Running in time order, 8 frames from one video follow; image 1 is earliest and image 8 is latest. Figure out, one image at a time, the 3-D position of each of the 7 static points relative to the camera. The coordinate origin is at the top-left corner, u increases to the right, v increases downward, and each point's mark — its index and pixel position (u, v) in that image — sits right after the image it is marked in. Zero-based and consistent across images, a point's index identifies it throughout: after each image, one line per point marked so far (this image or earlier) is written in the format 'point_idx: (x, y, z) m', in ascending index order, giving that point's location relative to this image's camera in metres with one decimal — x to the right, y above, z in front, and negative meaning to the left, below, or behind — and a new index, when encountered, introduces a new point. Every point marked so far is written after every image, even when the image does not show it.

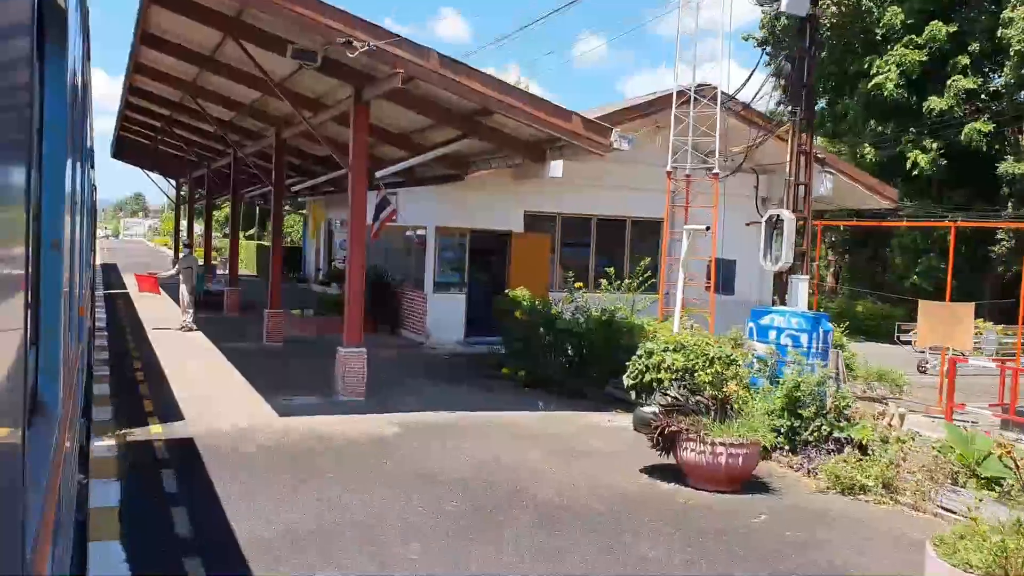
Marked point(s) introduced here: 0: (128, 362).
0: (-6.4, -1.0, +16.1) m
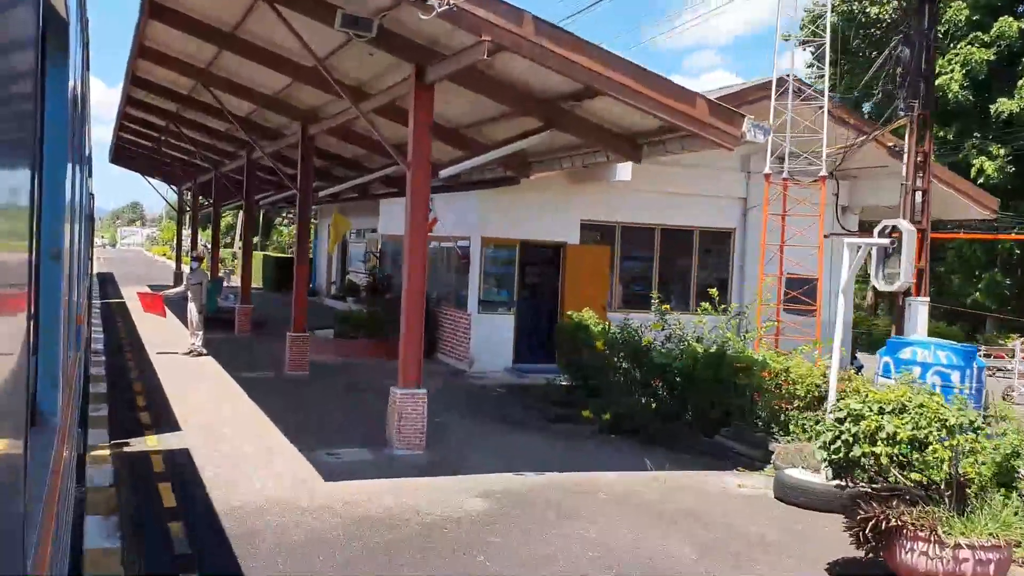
0: (-5.5, -1.3, +13.8) m
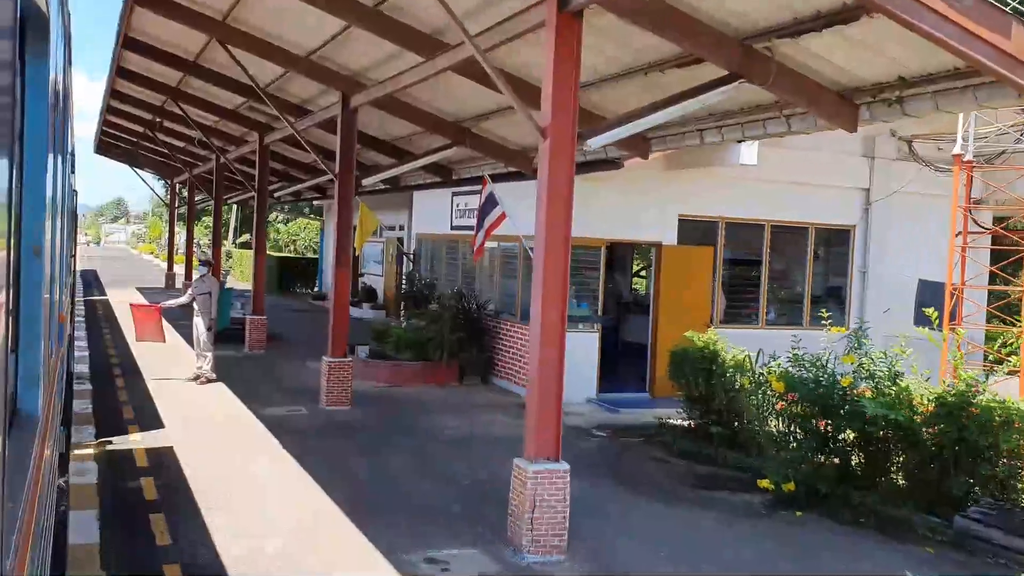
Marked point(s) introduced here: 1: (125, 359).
0: (-4.3, -1.4, +10.7) m
1: (-6.1, -1.1, +15.3) m
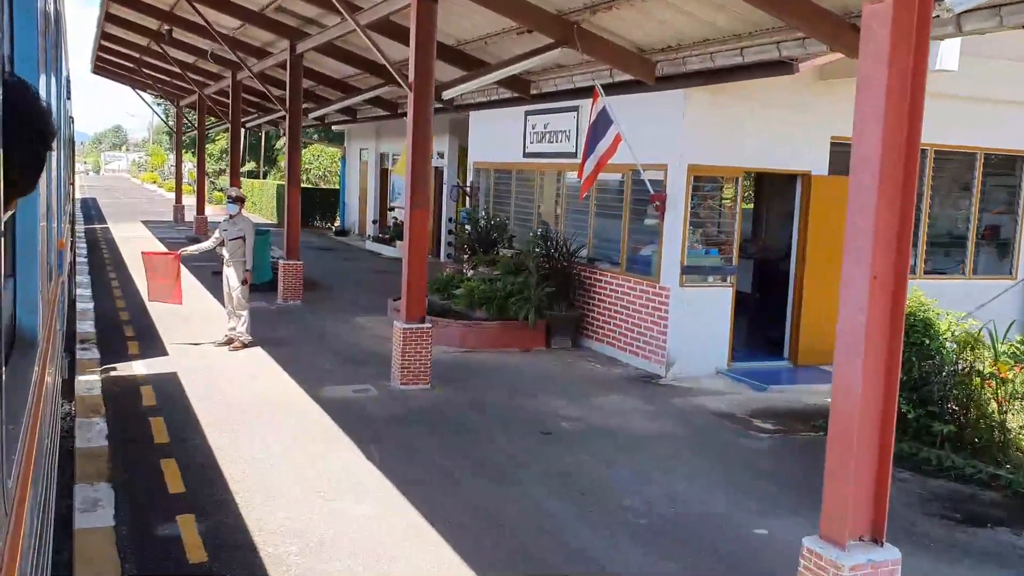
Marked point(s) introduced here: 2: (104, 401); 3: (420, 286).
0: (-3.1, -1.0, +8.1) m
1: (-5.0, -0.3, +12.8) m
2: (-3.5, -1.0, +8.3) m
3: (-0.9, 0.0, +9.0) m
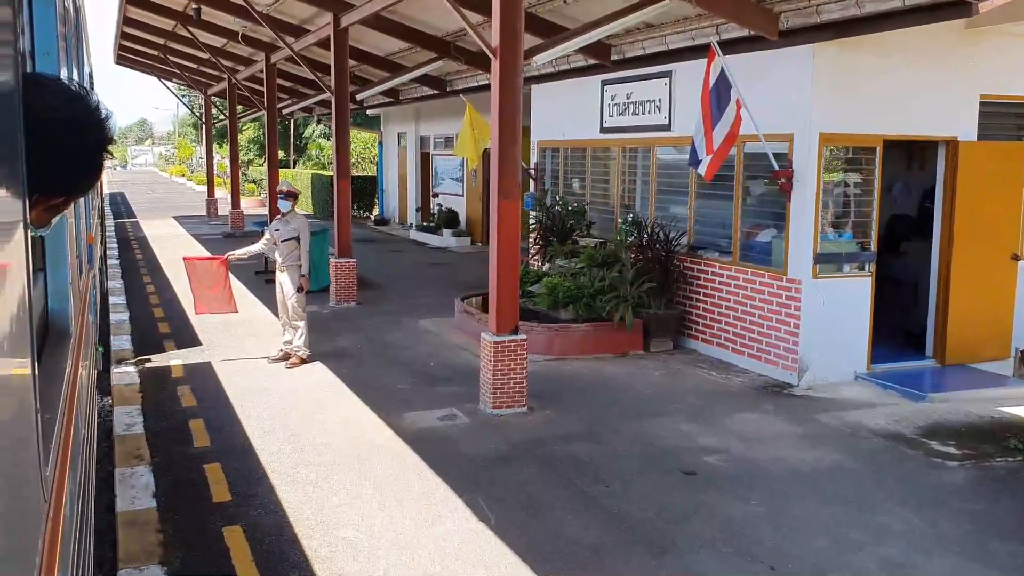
0: (-2.2, -1.1, +6.8) m
1: (-4.0, -0.4, +11.4) m
2: (-2.6, -1.1, +7.0) m
3: (0.0, 0.0, +7.6) m
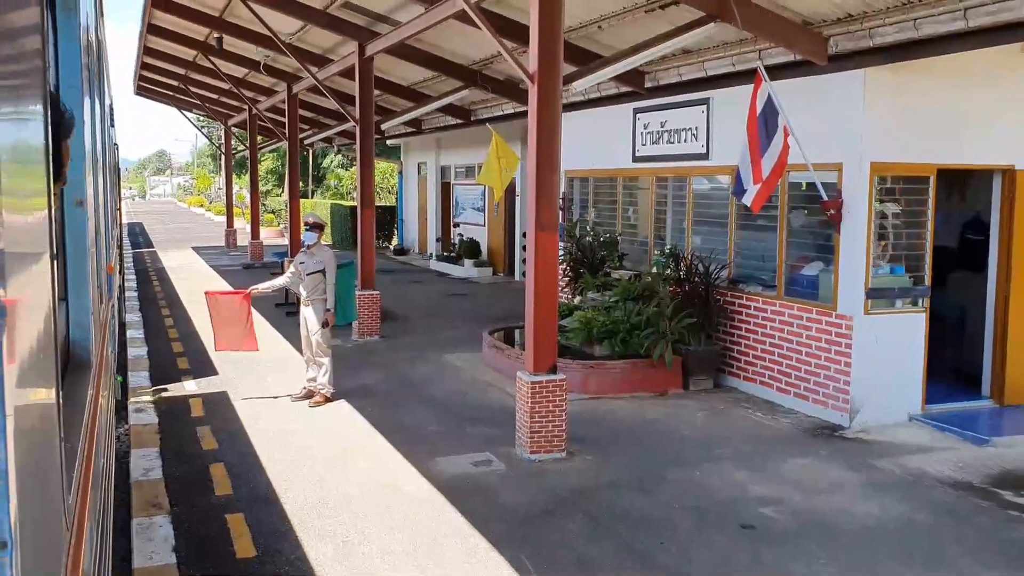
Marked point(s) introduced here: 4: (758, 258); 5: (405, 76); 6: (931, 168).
0: (-2.0, -1.4, +6.4) m
1: (-3.6, -0.8, +11.1) m
2: (-2.4, -1.4, +6.6) m
3: (+0.3, -0.3, +7.2) m
4: (+2.4, +0.3, +9.3) m
5: (-1.6, +3.2, +14.3) m
6: (+3.5, +1.0, +8.1) m
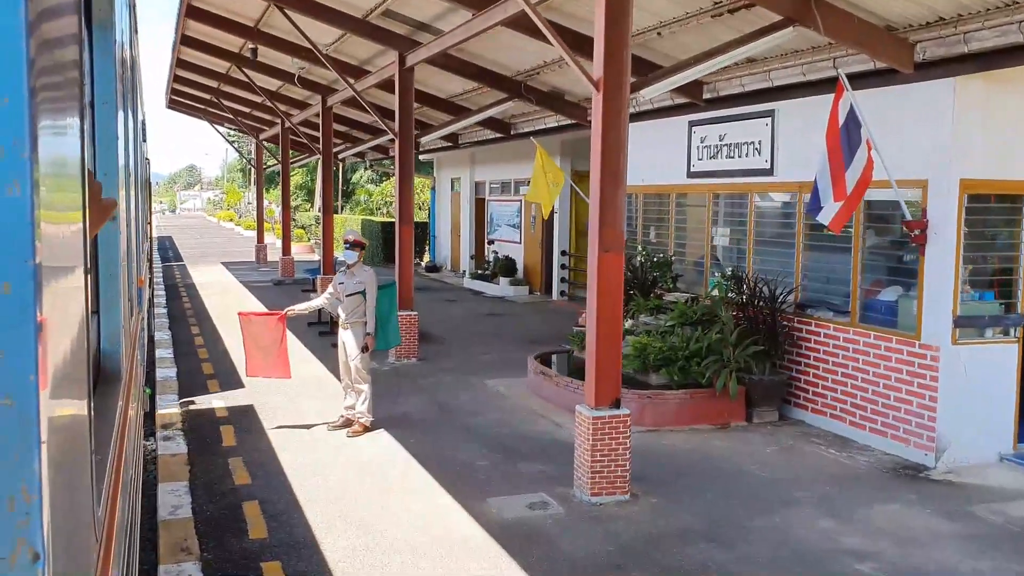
0: (-1.6, -1.5, +5.8) m
1: (-3.1, -1.1, +10.6) m
2: (-2.0, -1.5, +6.1) m
3: (+0.7, -0.5, +6.6) m
4: (+2.8, +0.1, +8.6) m
5: (-1.0, +2.9, +13.8) m
6: (+3.9, +0.8, +7.4) m
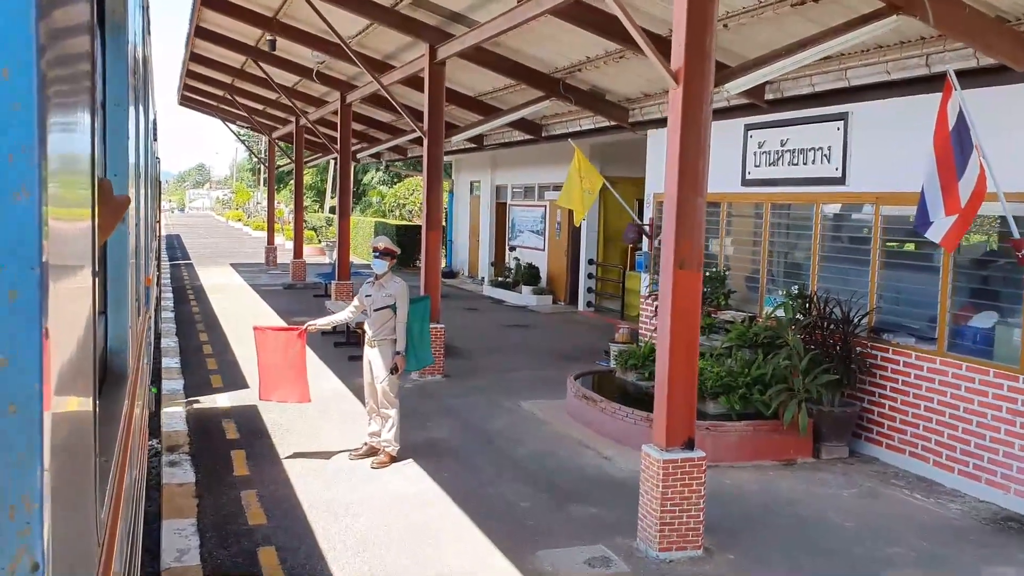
0: (-1.3, -1.6, +5.0) m
1: (-2.8, -1.1, +9.7) m
2: (-1.7, -1.6, +5.2) m
3: (+1.0, -0.6, +5.7) m
4: (+3.2, -0.1, +7.7) m
5: (-0.5, +2.7, +12.9) m
6: (+4.3, +0.6, +6.5) m
